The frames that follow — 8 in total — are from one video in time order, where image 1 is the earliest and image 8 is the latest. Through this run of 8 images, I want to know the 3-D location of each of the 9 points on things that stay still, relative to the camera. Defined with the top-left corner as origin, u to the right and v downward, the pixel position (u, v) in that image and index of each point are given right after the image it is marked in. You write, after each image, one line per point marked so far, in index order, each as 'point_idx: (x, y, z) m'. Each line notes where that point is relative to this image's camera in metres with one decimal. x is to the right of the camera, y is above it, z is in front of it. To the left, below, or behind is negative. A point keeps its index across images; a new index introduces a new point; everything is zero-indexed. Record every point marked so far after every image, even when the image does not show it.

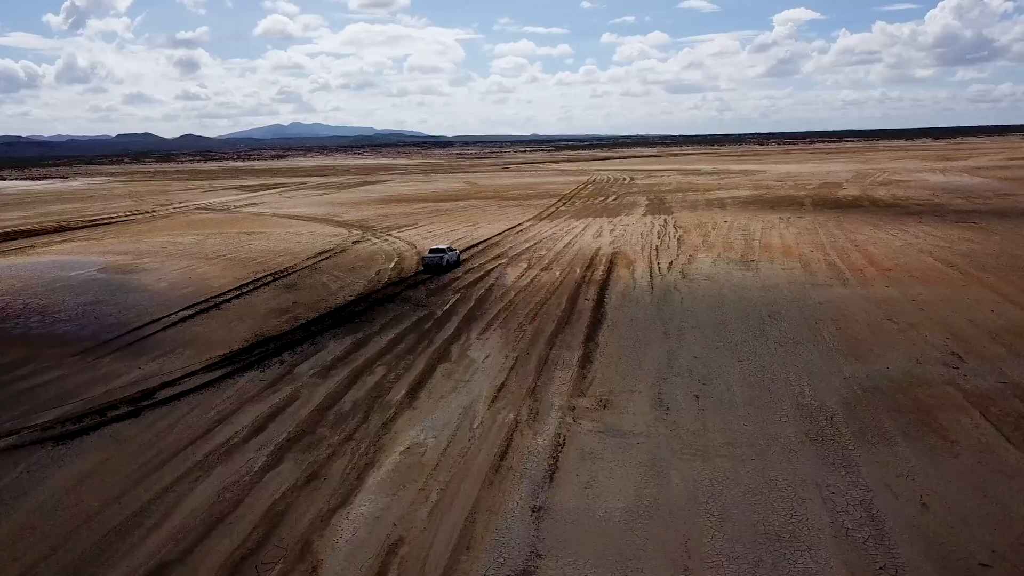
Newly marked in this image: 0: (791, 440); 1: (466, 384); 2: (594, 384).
0: (+4.7, -2.6, +14.8) m
1: (-1.0, -2.1, +18.7) m
2: (+1.7, -2.0, +18.4) m
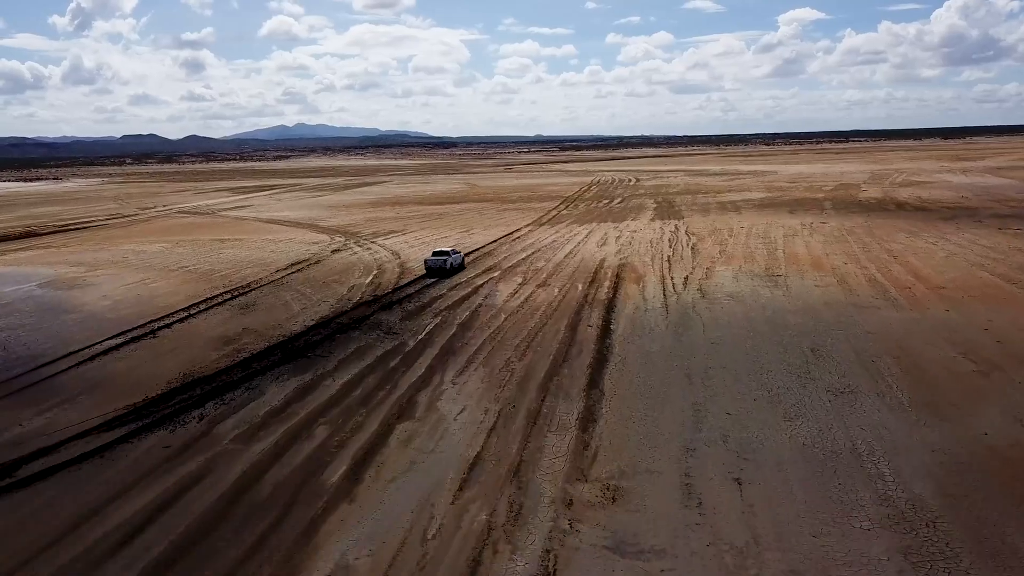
0: (+4.3, -3.2, +10.2) m
1: (-1.3, -2.7, +14.1) m
2: (+1.4, -2.7, +13.8) m
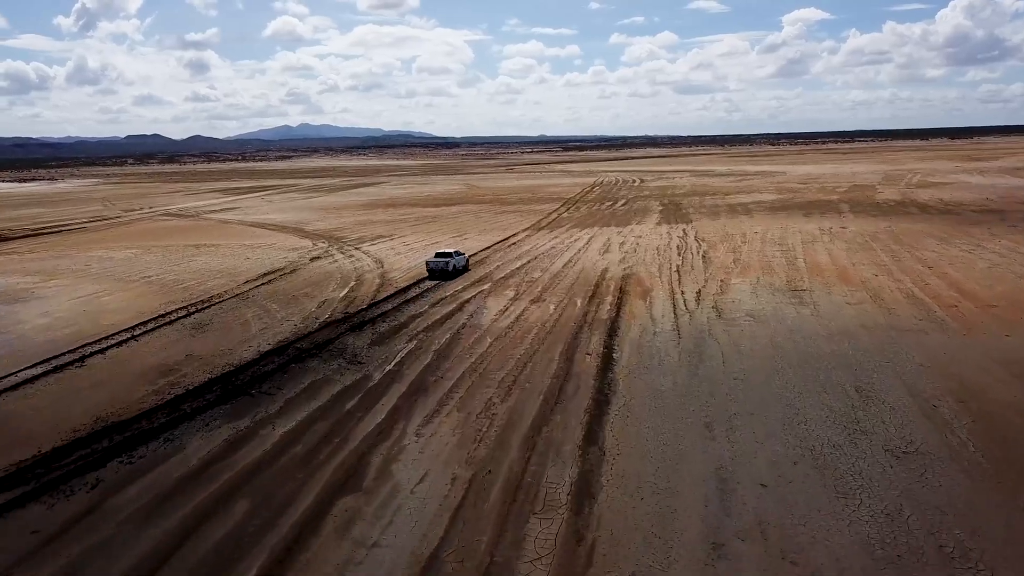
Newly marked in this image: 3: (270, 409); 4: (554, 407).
0: (+3.9, -3.7, +6.6) m
1: (-1.7, -3.2, +10.6) m
2: (+1.0, -3.2, +10.3) m
3: (-4.7, -2.3, +17.1) m
4: (+0.8, -2.2, +16.4) m
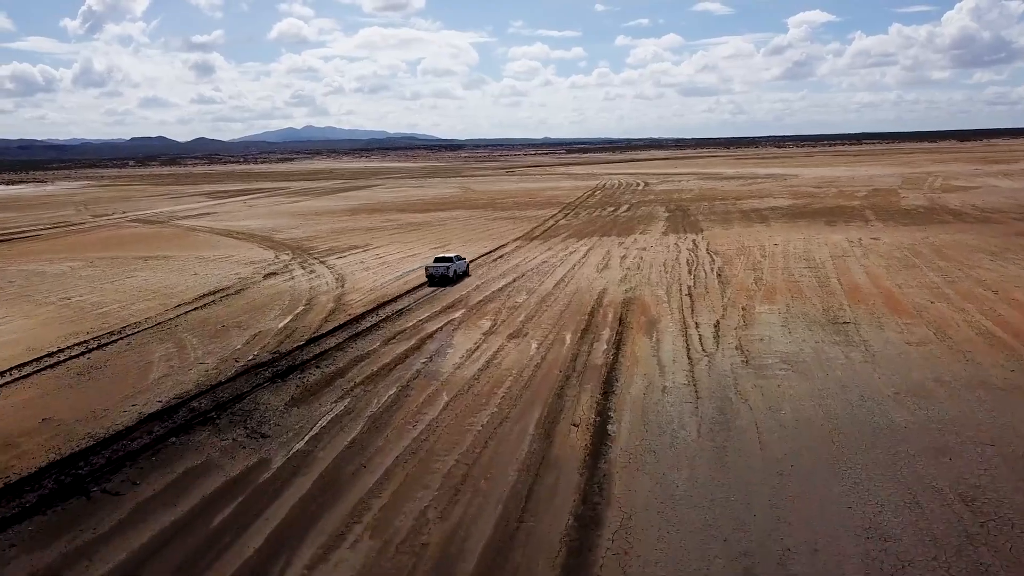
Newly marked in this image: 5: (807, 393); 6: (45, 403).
0: (+3.1, -4.5, +1.2) m
1: (-2.5, -4.0, +5.2) m
2: (+0.2, -4.0, +4.9) m
3: (-5.4, -3.1, +11.8) m
4: (0.0, -3.0, +11.0) m
5: (+5.5, -2.0, +16.5) m
6: (-9.4, -2.3, +17.8) m
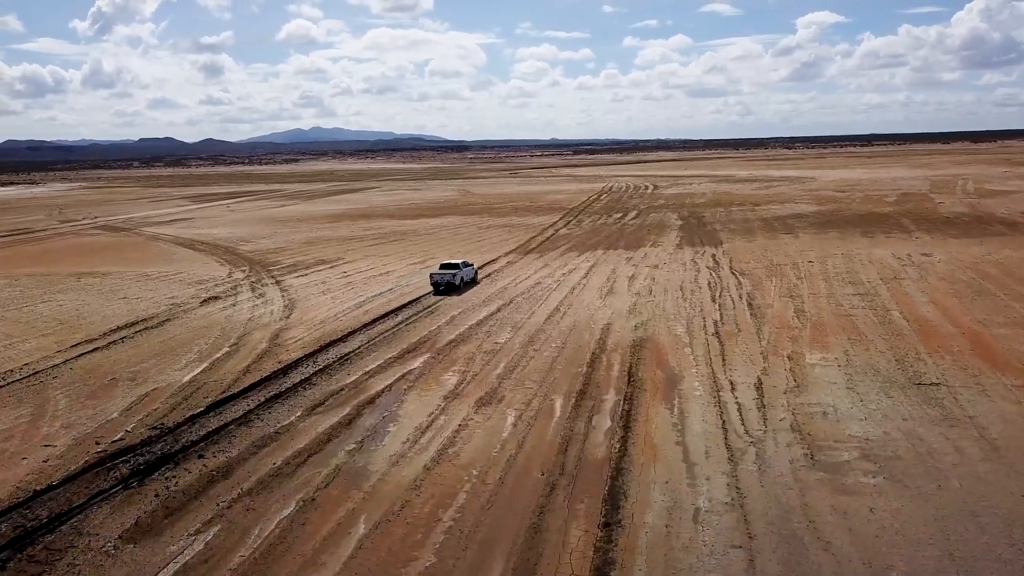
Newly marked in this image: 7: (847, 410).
0: (+2.4, -5.4, -4.7) m
1: (-3.2, -4.9, -0.6) m
2: (-0.5, -4.9, -1.0) m
3: (-6.1, -4.0, +6.0) m
4: (-0.6, -3.9, +5.1) m
5: (+4.9, -2.9, +10.6) m
6: (-10.0, -3.2, +12.0) m
7: (+5.8, -2.1, +15.4) m
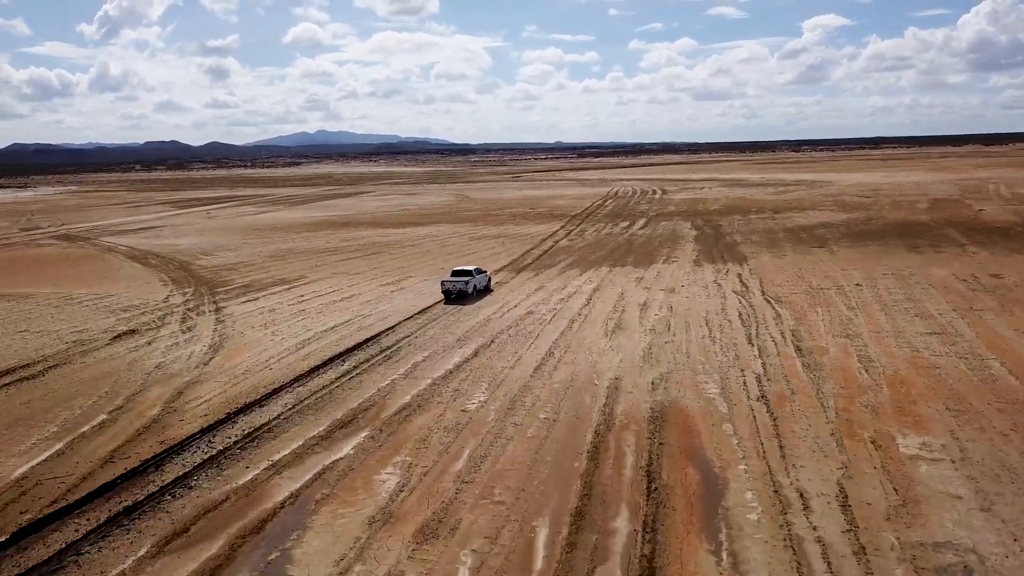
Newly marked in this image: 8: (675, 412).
0: (+1.8, -6.2, -10.4) m
1: (-3.8, -5.7, -6.3) m
2: (-1.1, -5.7, -6.7) m
3: (-6.7, -4.8, +0.3) m
4: (-1.2, -4.7, -0.6) m
5: (+4.4, -3.7, +4.8) m
6: (-10.6, -4.1, +6.4) m
7: (+5.3, -3.0, +9.6) m
8: (+2.9, -2.2, +15.5) m
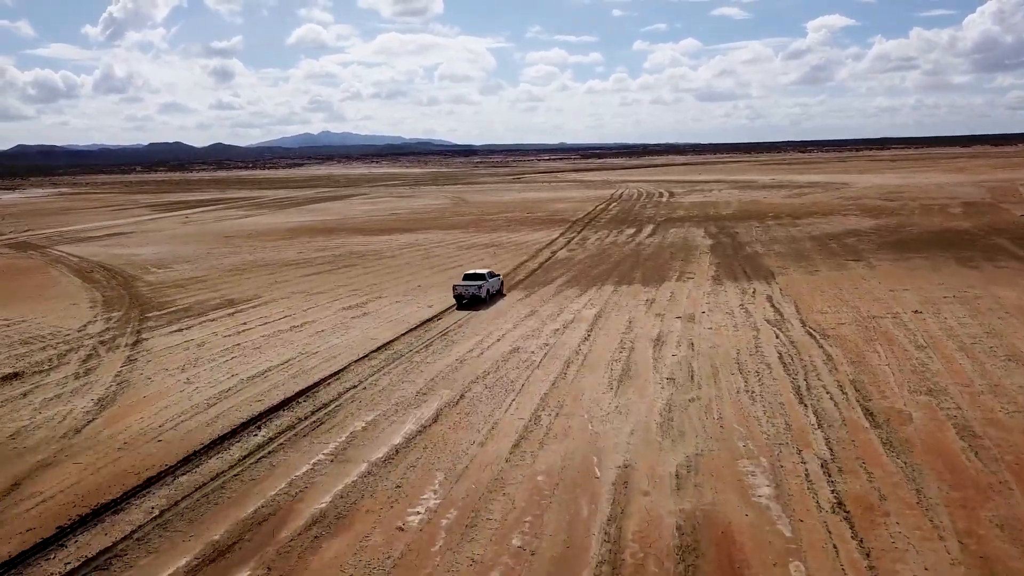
0: (+1.1, -6.9, -15.5) m
1: (-4.4, -6.4, -11.4) m
2: (-1.7, -6.4, -11.8) m
3: (-7.2, -5.6, -4.8) m
4: (-1.8, -5.5, -5.7) m
5: (+3.8, -4.5, -0.3) m
6: (-11.1, -4.8, +1.3) m
7: (+4.8, -3.7, +4.5) m
8: (+2.4, -2.9, +10.4) m
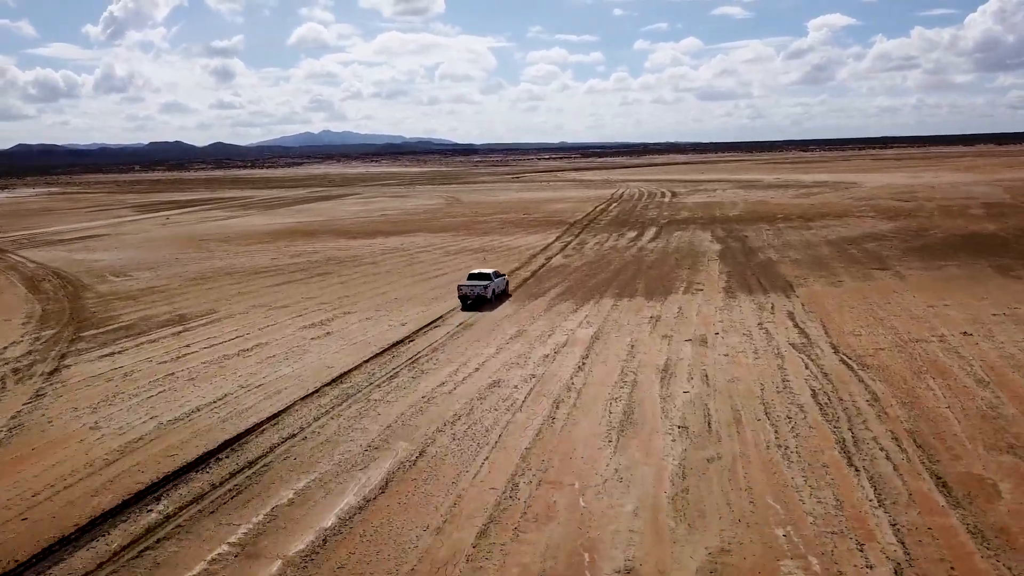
0: (+0.7, -7.3, -18.9) m
1: (-4.8, -6.9, -14.8) m
2: (-2.1, -6.8, -15.2) m
3: (-7.6, -6.0, -8.2) m
4: (-2.2, -5.9, -9.0) m
5: (+3.4, -4.9, -3.7) m
6: (-11.5, -5.2, -2.0) m
7: (+4.4, -4.2, +1.1) m
8: (+2.0, -3.3, +7.0) m
